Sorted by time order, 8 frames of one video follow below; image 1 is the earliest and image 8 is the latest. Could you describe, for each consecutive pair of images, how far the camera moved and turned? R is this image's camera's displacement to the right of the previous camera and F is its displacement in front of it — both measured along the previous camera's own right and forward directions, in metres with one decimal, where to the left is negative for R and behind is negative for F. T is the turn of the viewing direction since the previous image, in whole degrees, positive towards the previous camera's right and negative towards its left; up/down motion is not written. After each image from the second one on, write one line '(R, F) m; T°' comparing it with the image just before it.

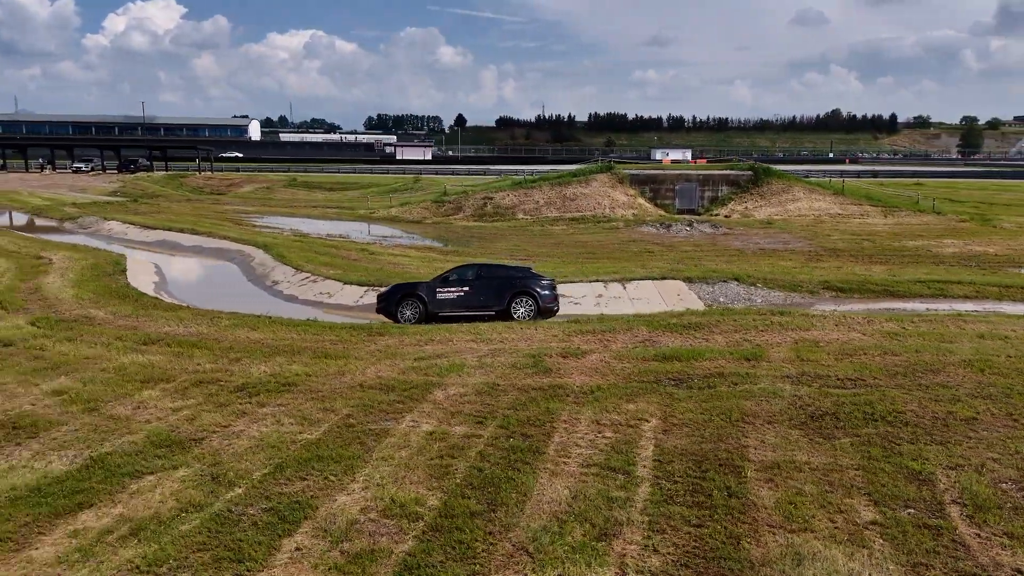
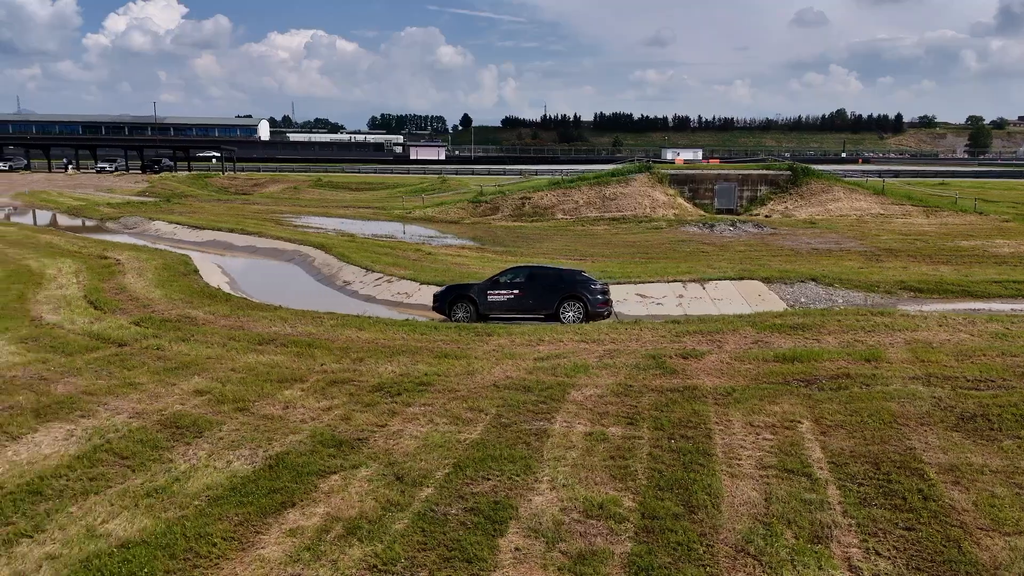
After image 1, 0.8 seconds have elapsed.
(-1.8, 0.0) m; -1°
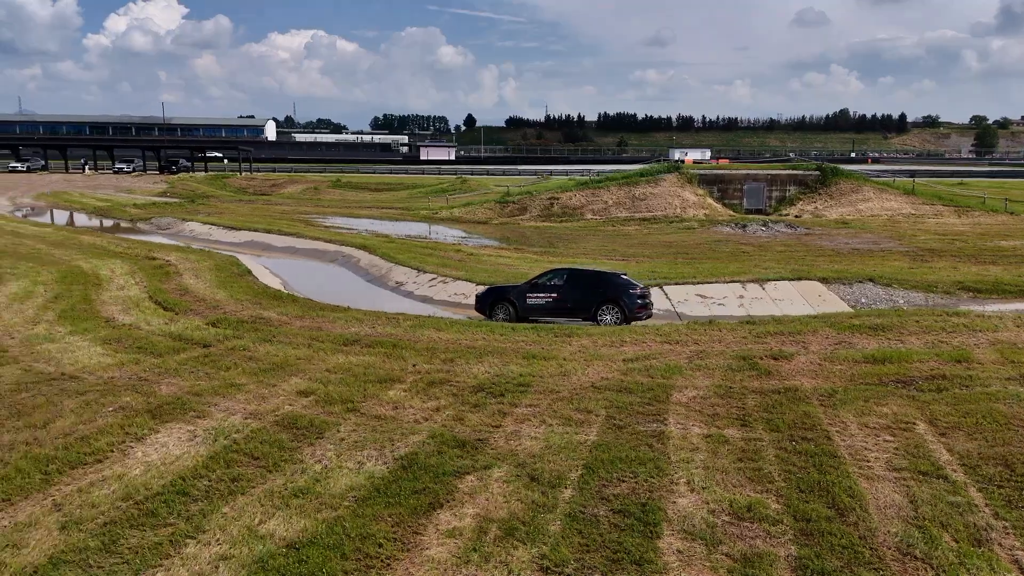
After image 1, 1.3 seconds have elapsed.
(-1.3, 0.0) m; -1°
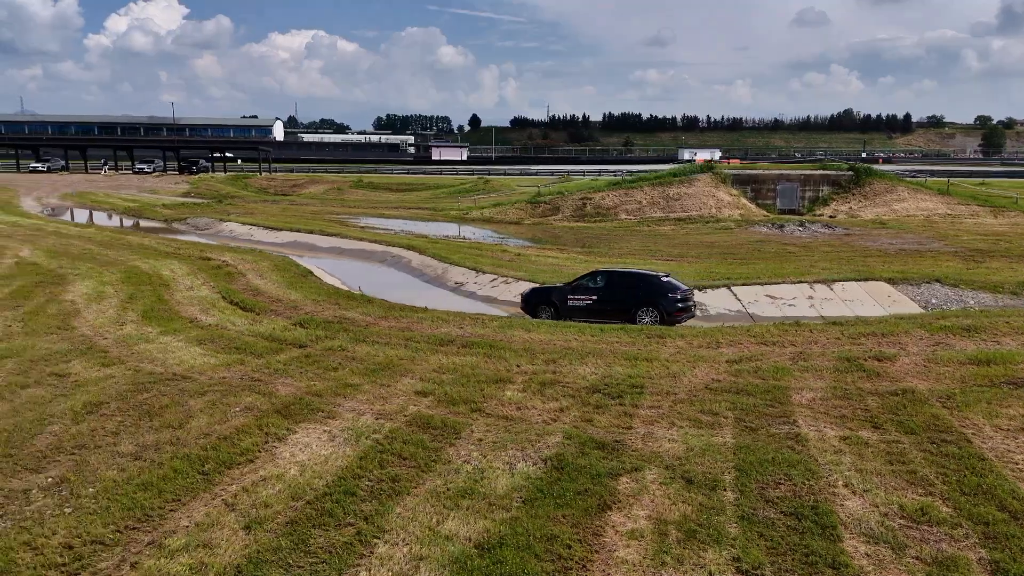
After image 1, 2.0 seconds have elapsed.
(-1.5, 0.0) m; -1°
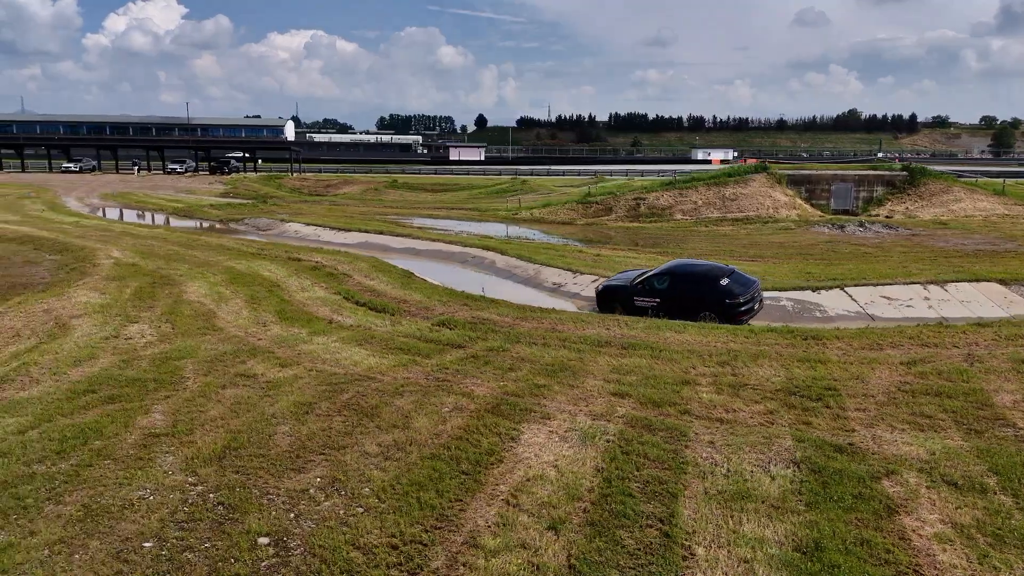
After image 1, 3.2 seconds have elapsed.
(-2.6, 0.0) m; -1°
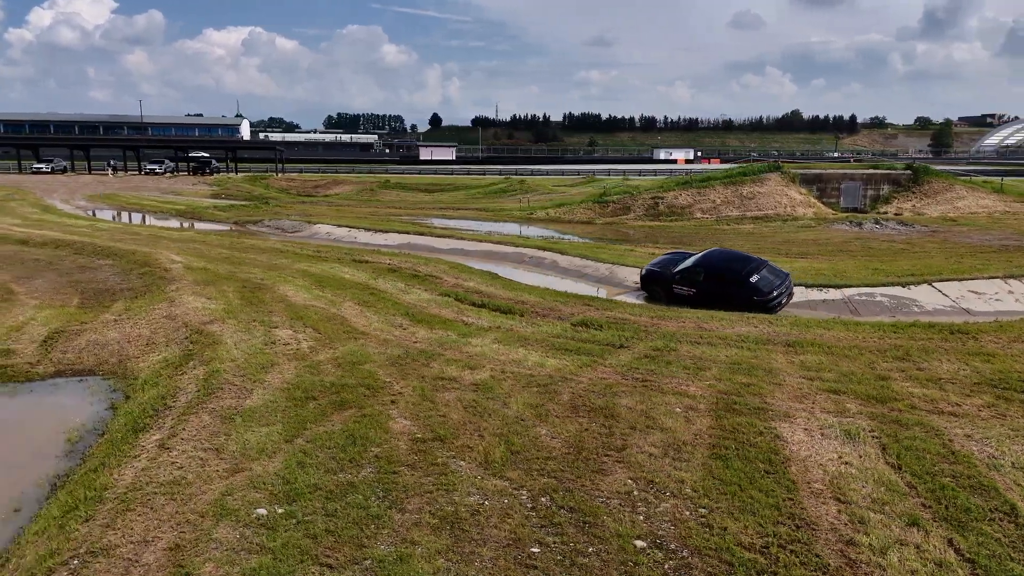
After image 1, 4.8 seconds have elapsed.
(-3.6, +0.1) m; +3°
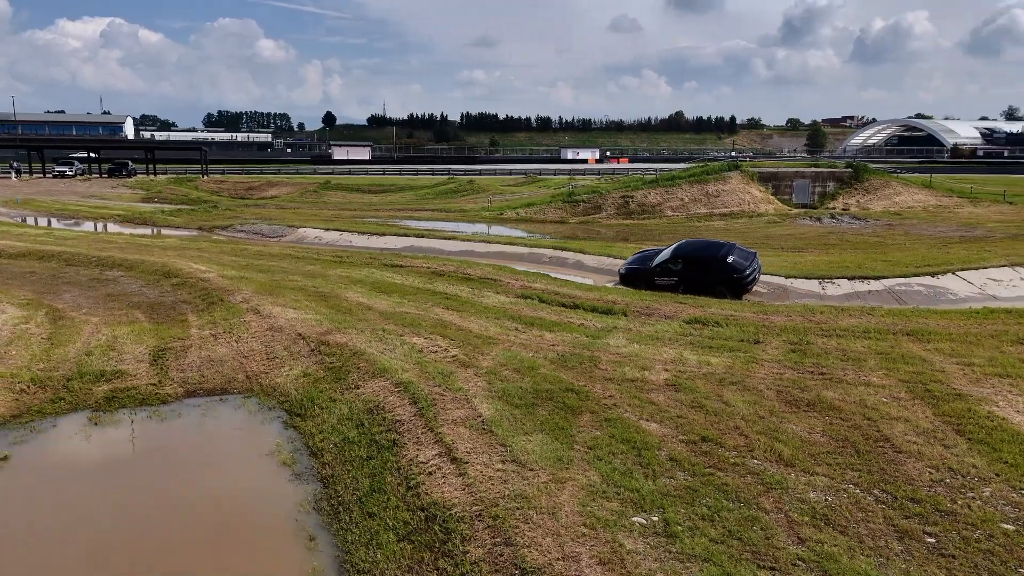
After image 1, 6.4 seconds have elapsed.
(-4.1, +0.3) m; +7°
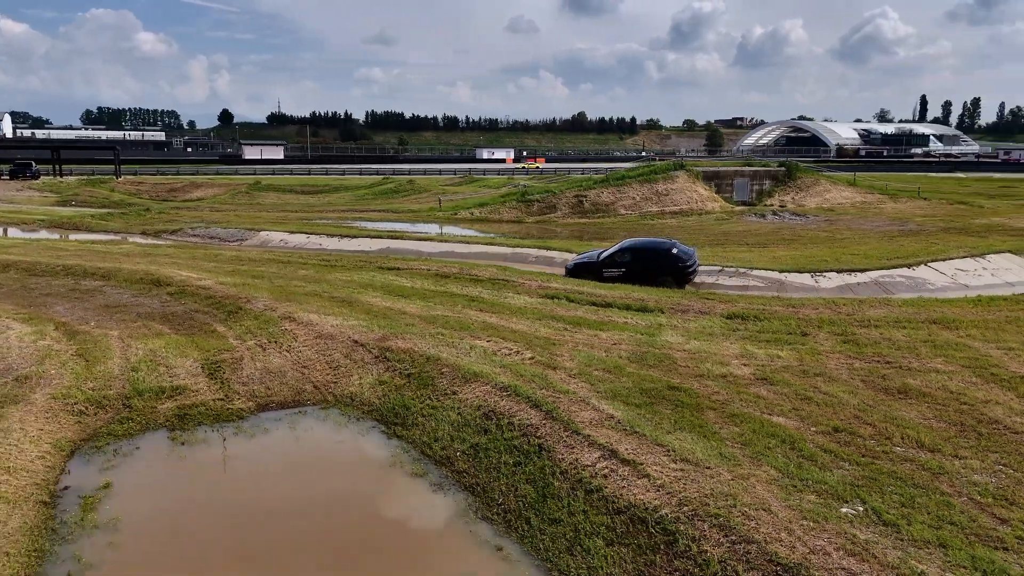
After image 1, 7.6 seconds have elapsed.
(-2.7, +0.2) m; +7°
